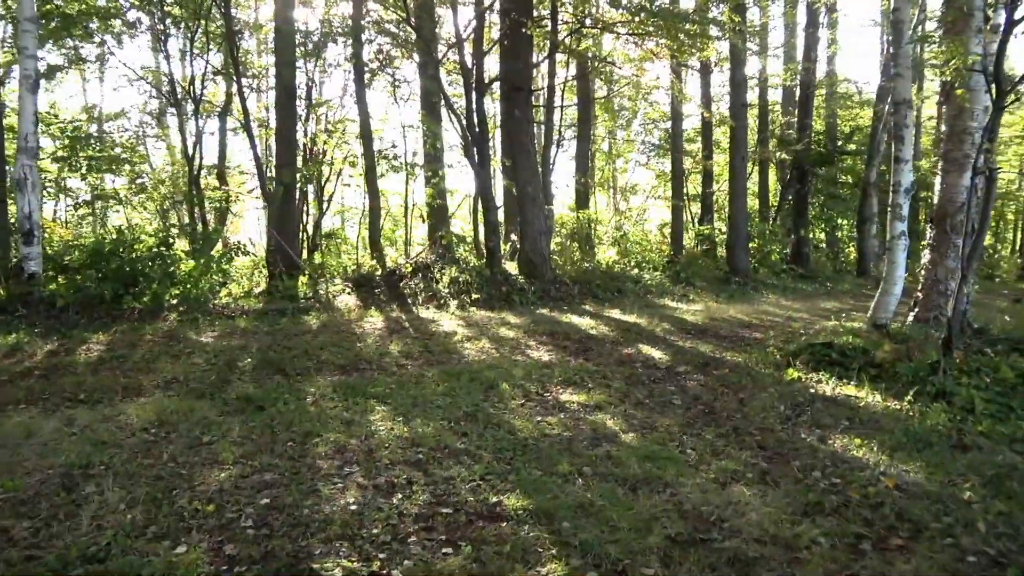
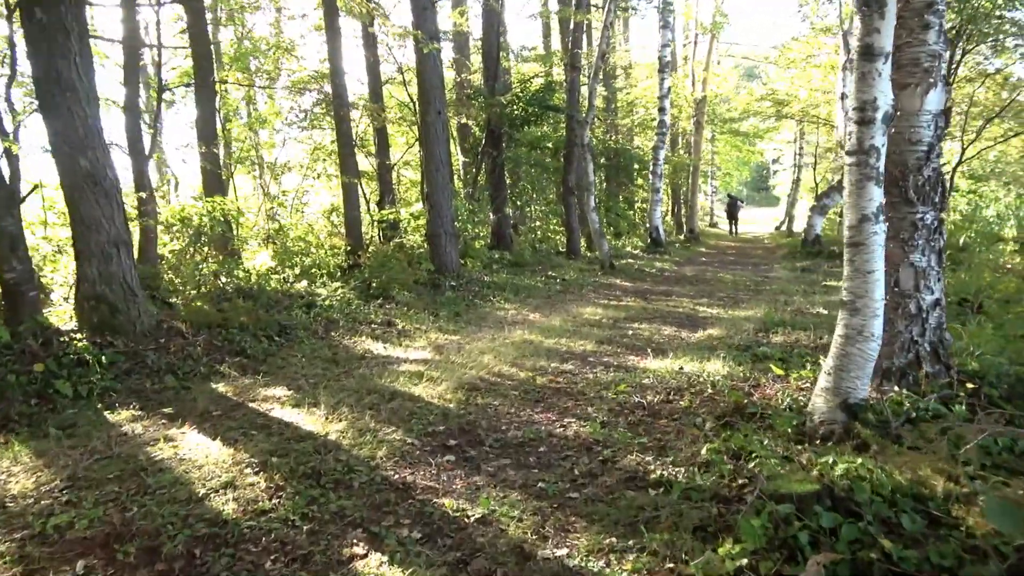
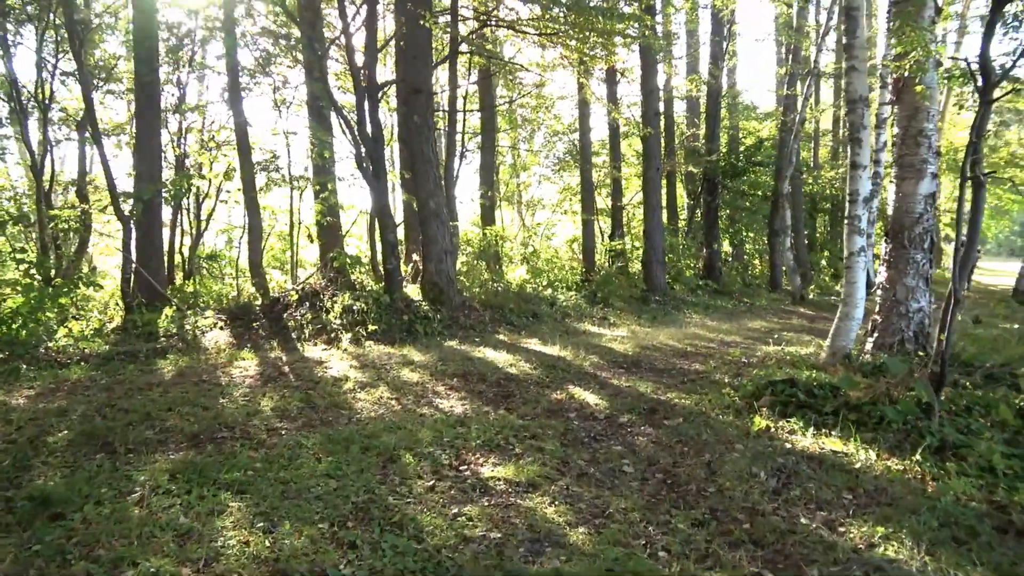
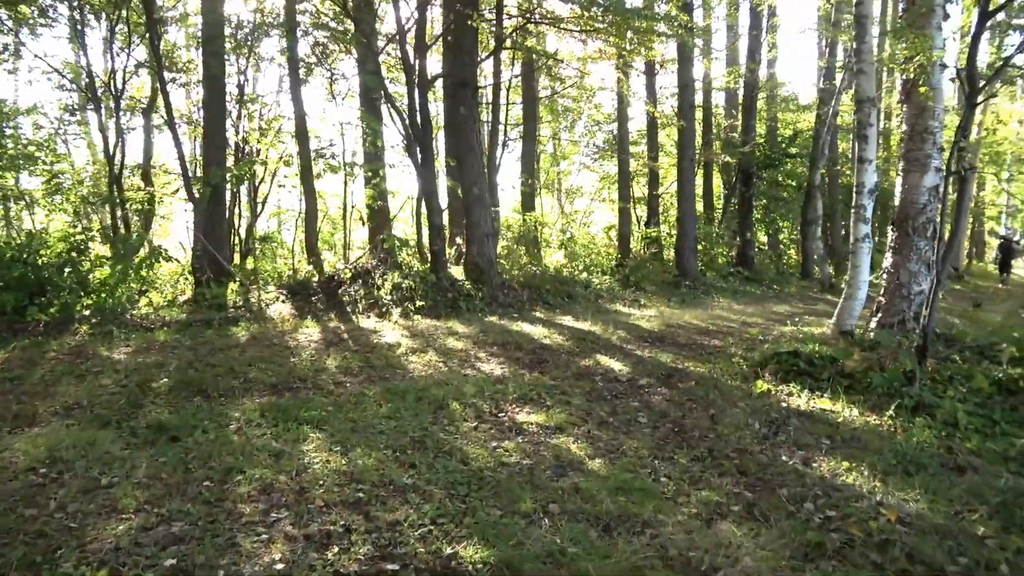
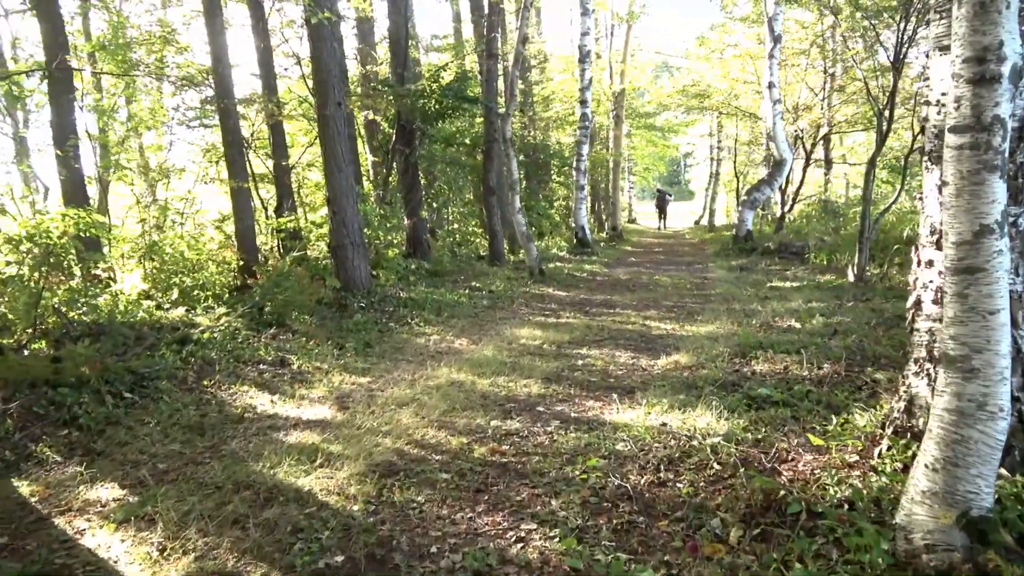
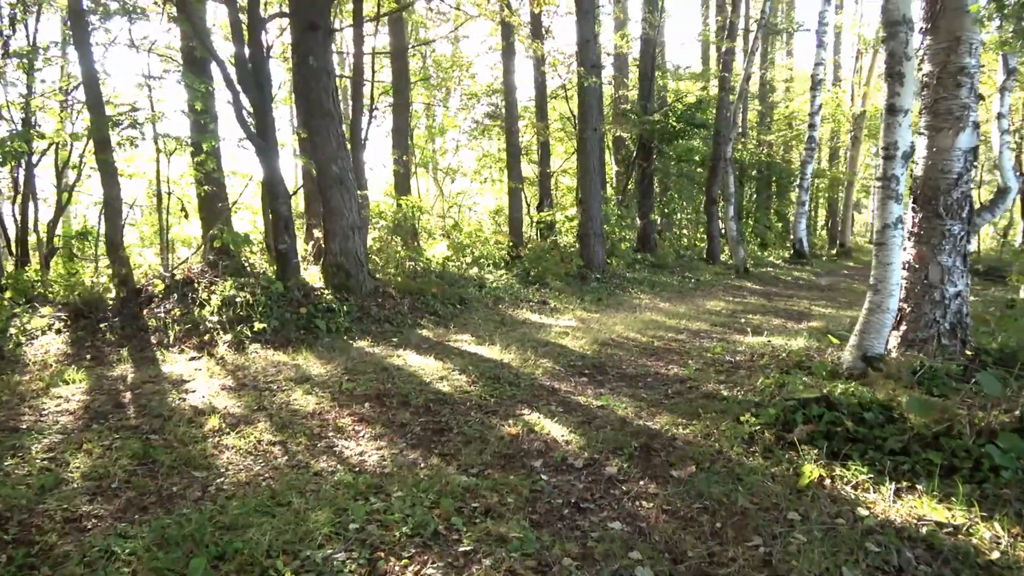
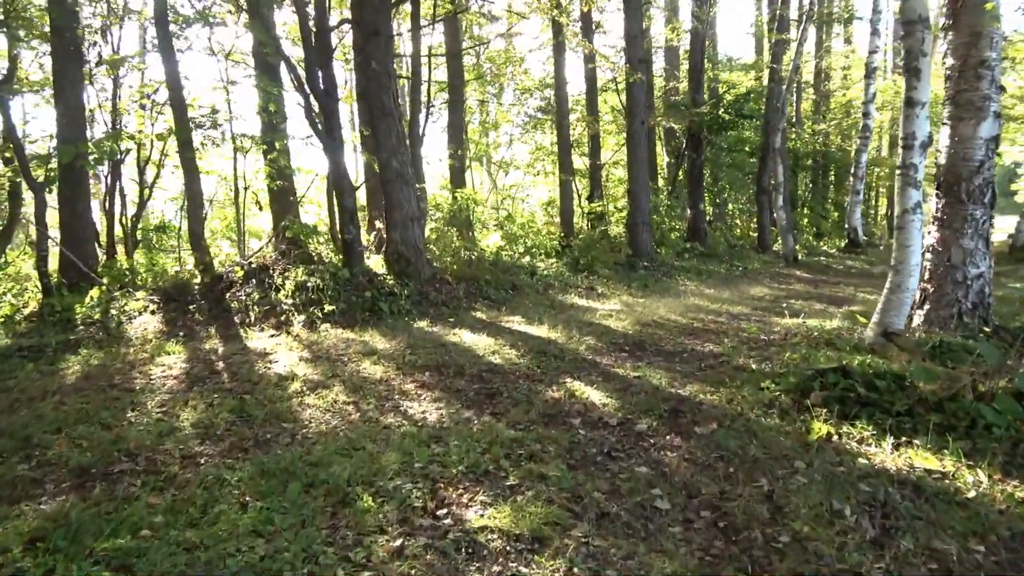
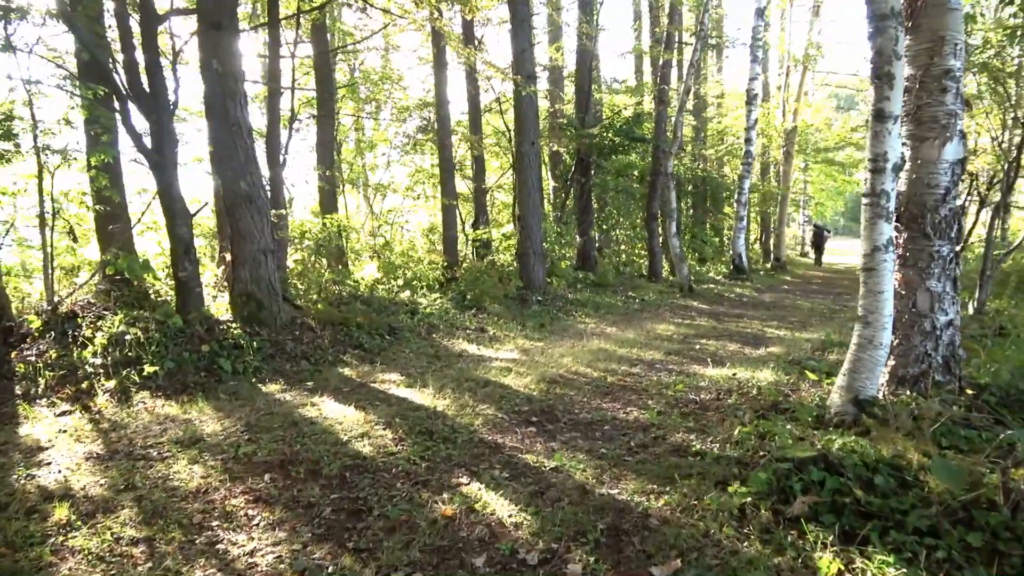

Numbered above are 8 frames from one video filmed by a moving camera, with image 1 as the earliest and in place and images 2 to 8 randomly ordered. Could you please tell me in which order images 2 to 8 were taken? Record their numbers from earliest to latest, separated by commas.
4, 3, 7, 6, 8, 2, 5
